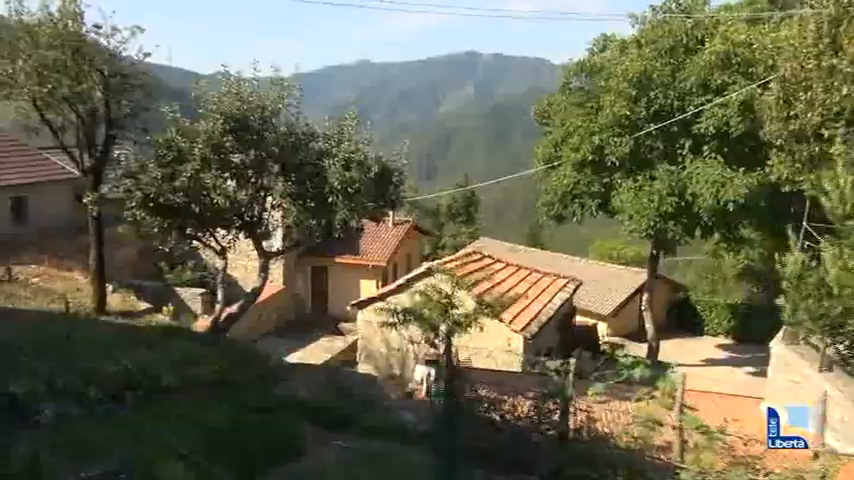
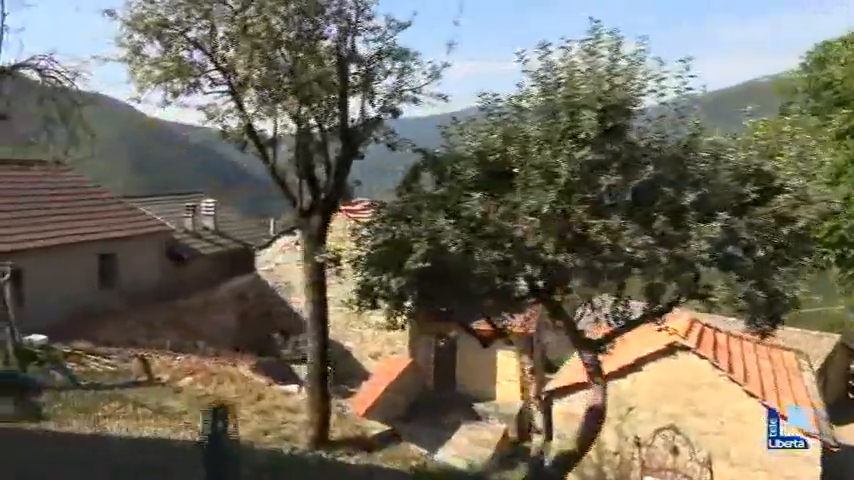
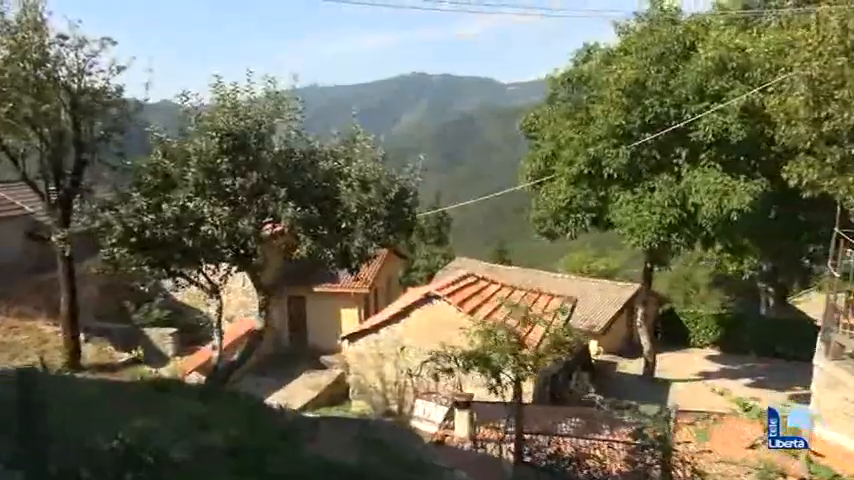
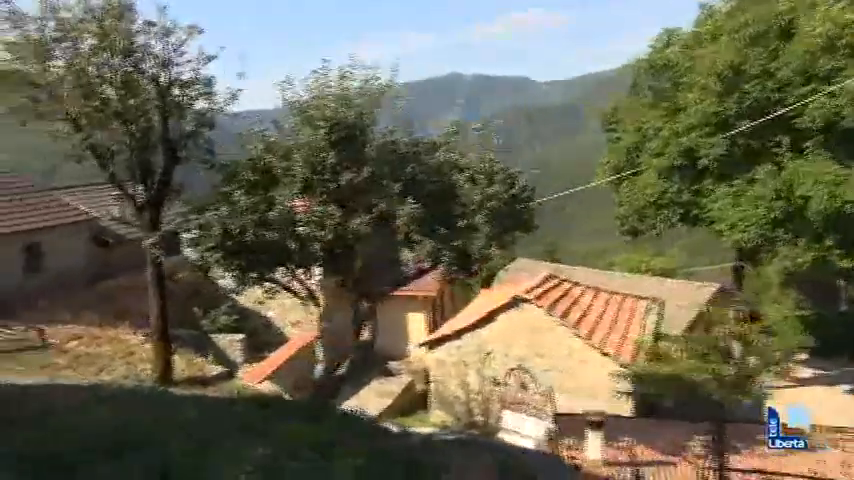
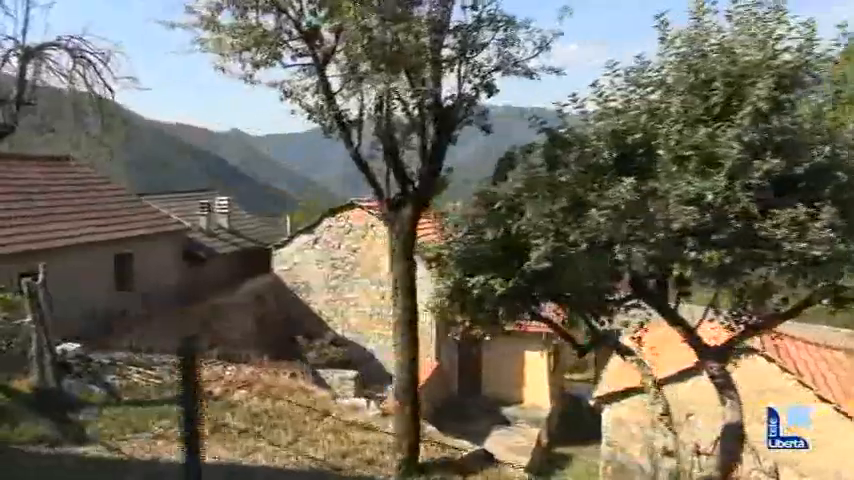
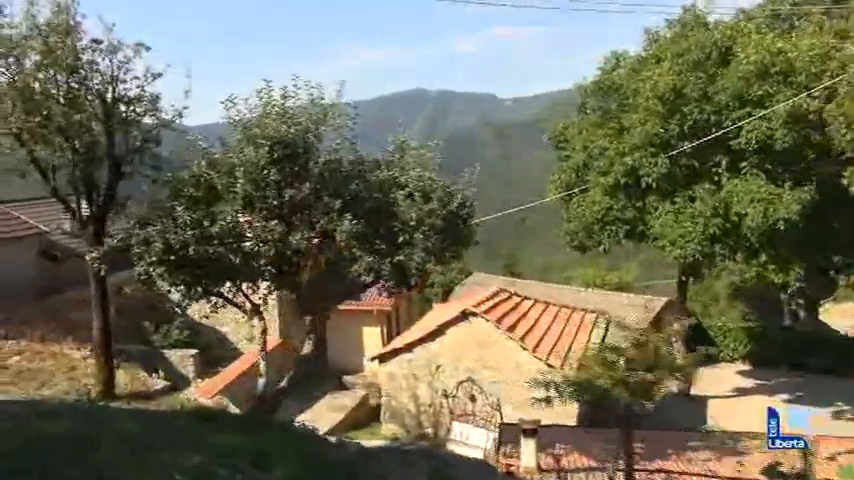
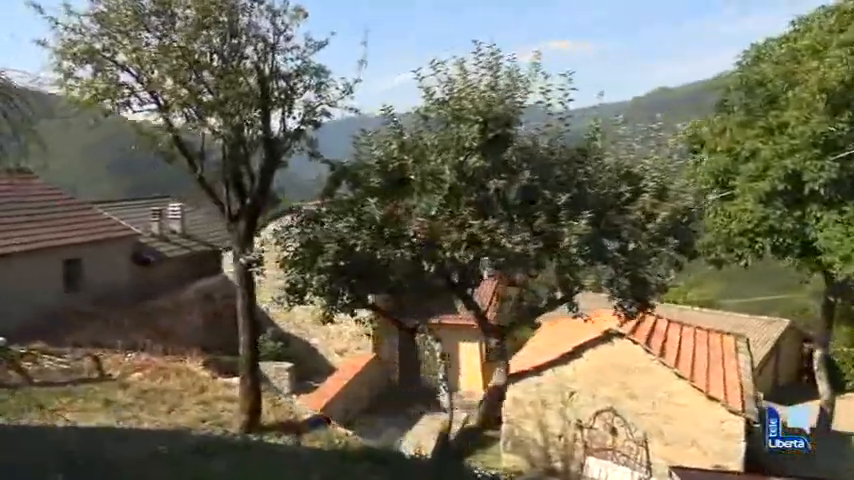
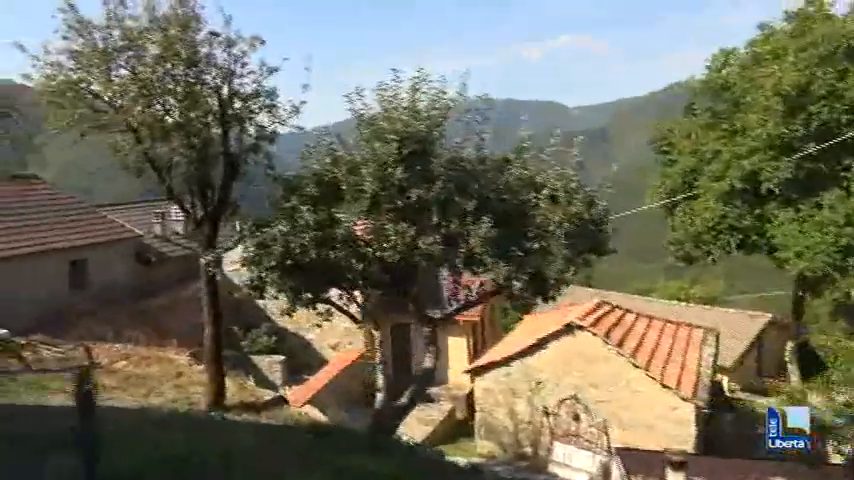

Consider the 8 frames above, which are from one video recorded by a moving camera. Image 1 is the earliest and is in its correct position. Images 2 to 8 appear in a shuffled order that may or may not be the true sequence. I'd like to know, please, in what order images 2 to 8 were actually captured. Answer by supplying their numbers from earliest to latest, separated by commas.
3, 6, 4, 8, 7, 2, 5
